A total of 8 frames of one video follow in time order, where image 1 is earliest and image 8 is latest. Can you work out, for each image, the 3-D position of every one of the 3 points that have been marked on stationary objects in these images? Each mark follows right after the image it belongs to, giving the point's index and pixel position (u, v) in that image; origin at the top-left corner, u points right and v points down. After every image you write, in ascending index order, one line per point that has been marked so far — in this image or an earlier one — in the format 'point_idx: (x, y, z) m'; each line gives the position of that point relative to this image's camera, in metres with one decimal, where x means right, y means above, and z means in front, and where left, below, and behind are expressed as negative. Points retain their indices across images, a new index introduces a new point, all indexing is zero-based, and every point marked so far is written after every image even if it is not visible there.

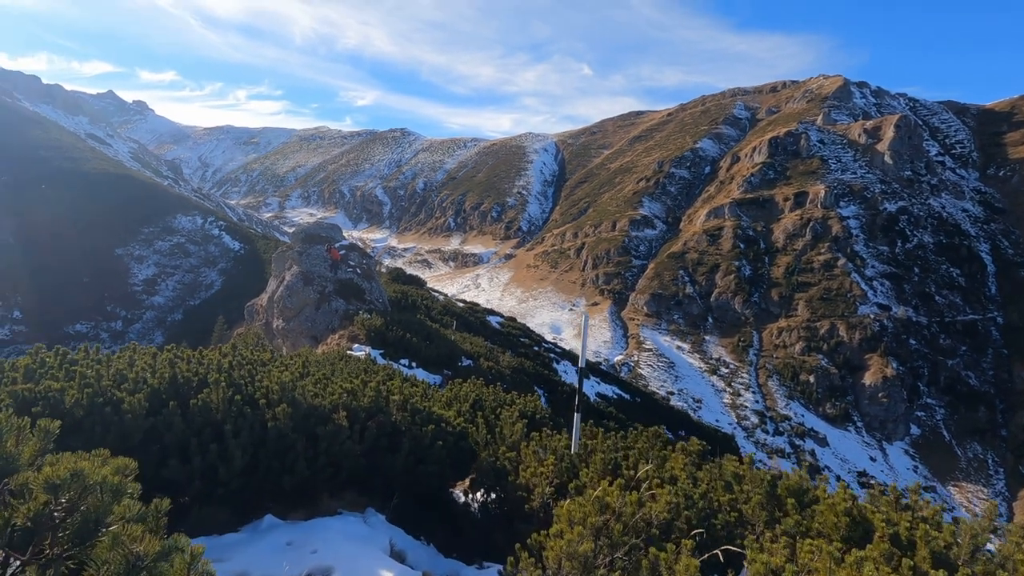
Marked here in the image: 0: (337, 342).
0: (-6.4, -2.0, +19.7) m
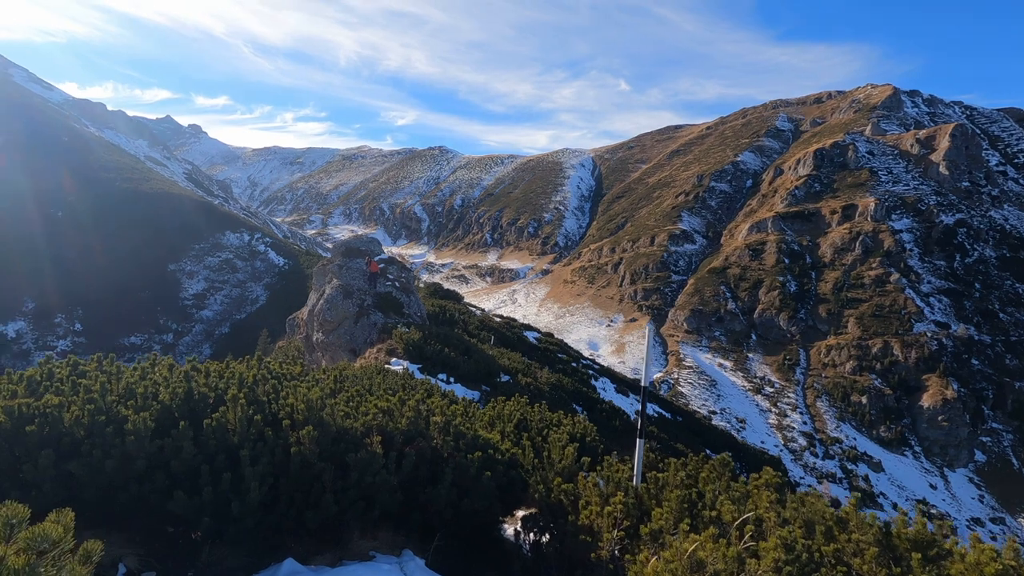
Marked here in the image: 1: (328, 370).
0: (-4.9, -2.5, +19.5) m
1: (-5.4, -2.4, +15.7) m
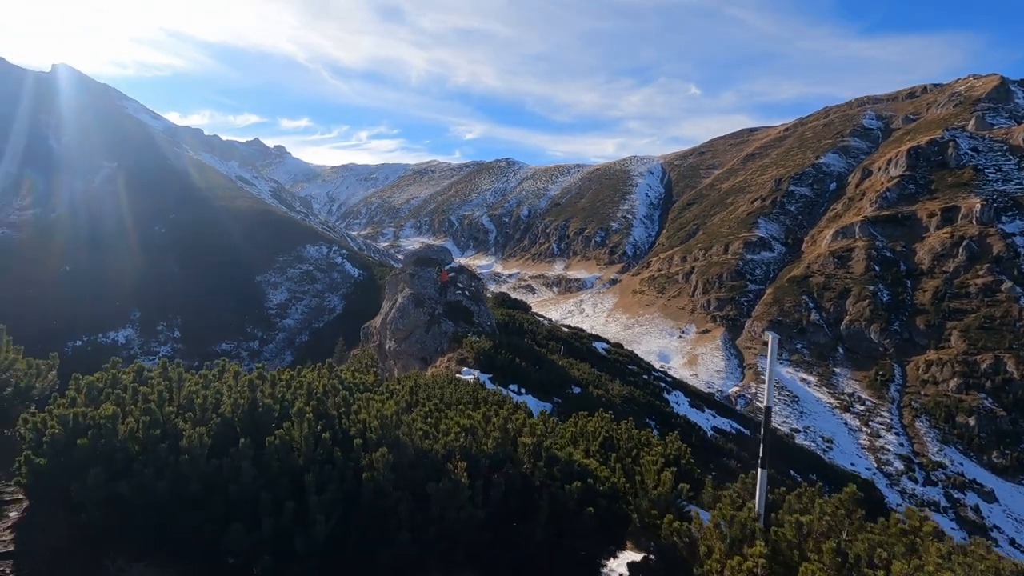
0: (-2.3, -2.8, +19.4) m
1: (-3.3, -2.7, +15.7) m
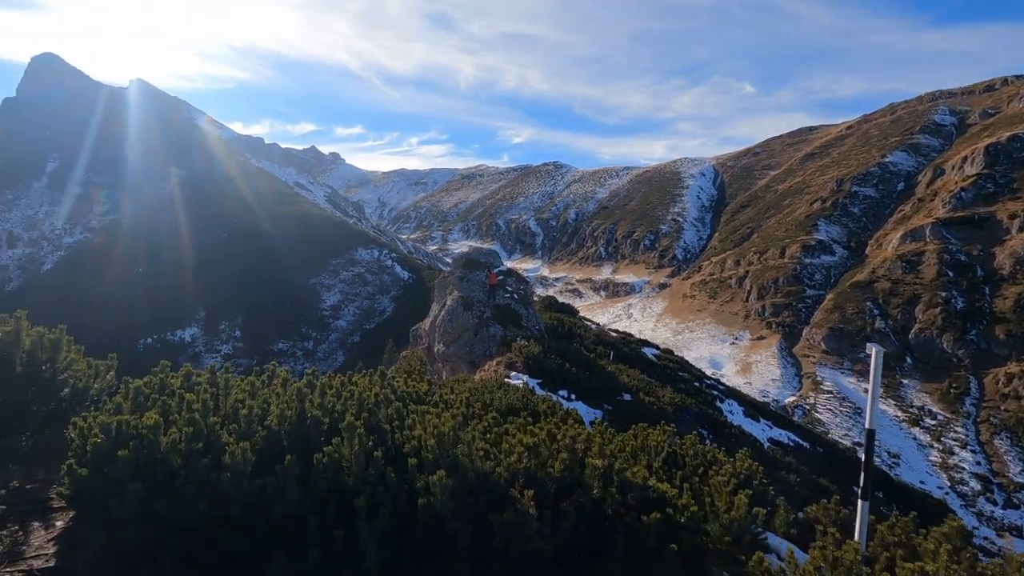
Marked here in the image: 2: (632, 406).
0: (-0.6, -2.9, +19.2) m
1: (-1.9, -2.8, +15.6) m
2: (+4.4, -4.4, +19.8) m
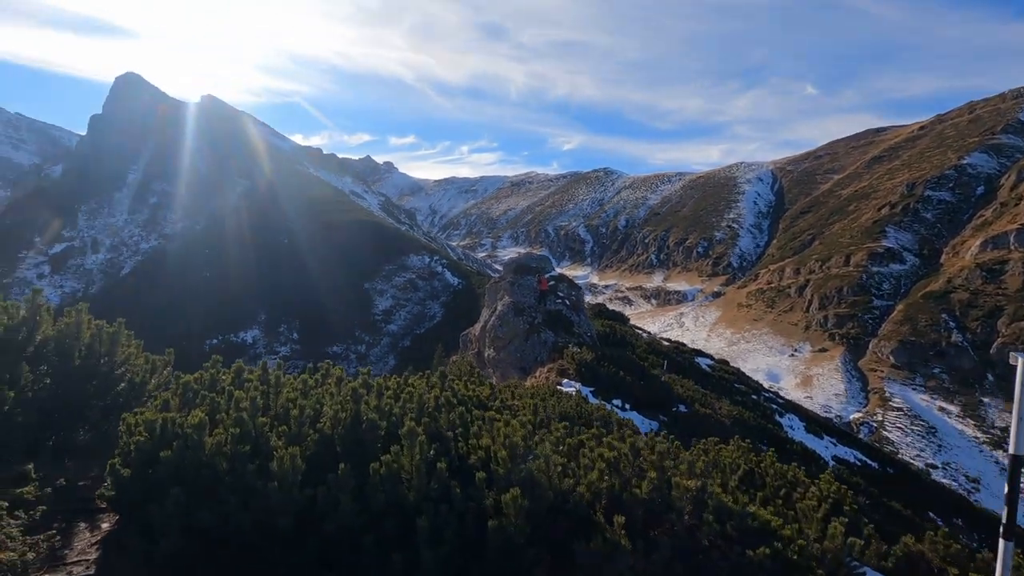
0: (+1.2, -3.1, +18.9) m
1: (-0.4, -2.9, +15.4) m
2: (+6.2, -4.6, +19.0) m
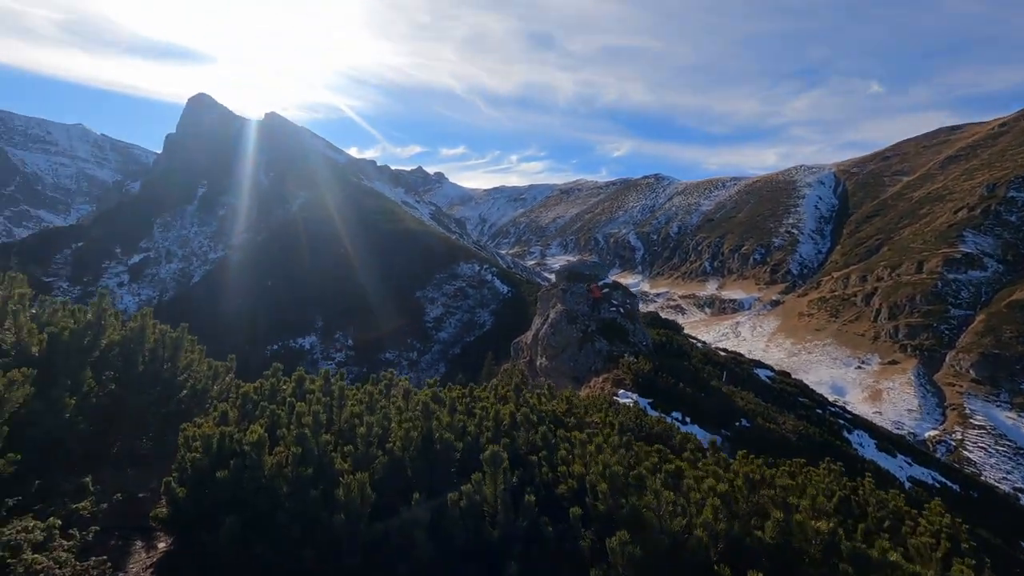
0: (+3.0, -3.3, +18.4) m
1: (+1.1, -3.1, +15.0) m
2: (+8.0, -4.9, +18.0) m
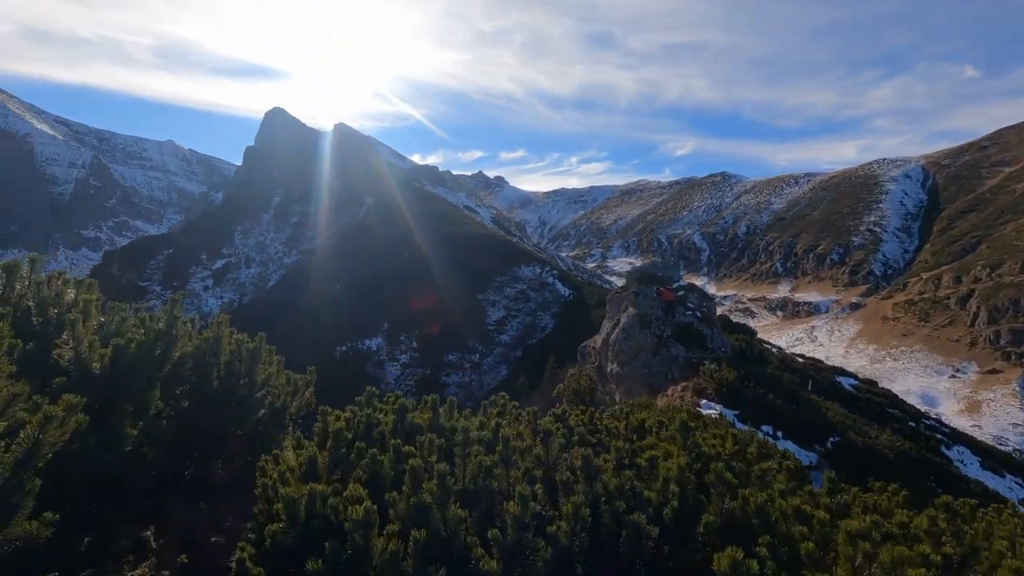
0: (+5.4, -3.4, +17.3) m
1: (+3.1, -3.2, +14.2) m
2: (+10.3, -5.0, +16.4) m
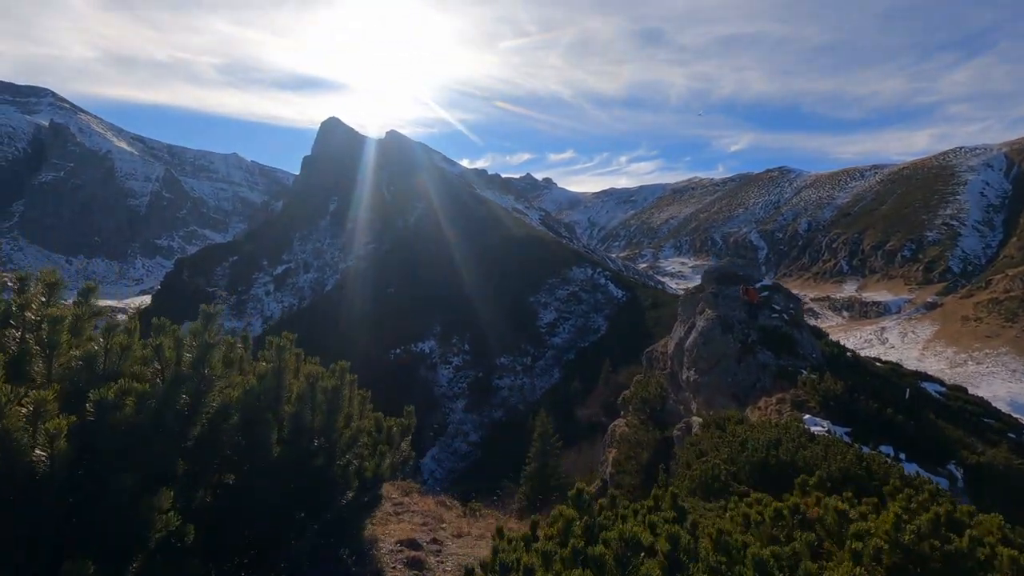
0: (+7.5, -3.4, +15.5) m
1: (+4.9, -3.2, +12.7) m
2: (+12.3, -4.9, +14.2) m
